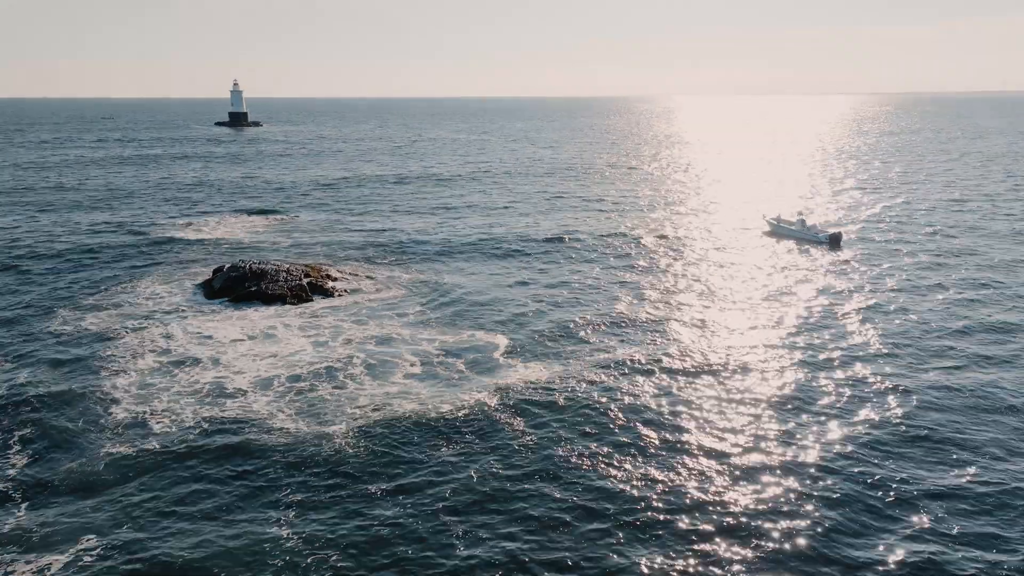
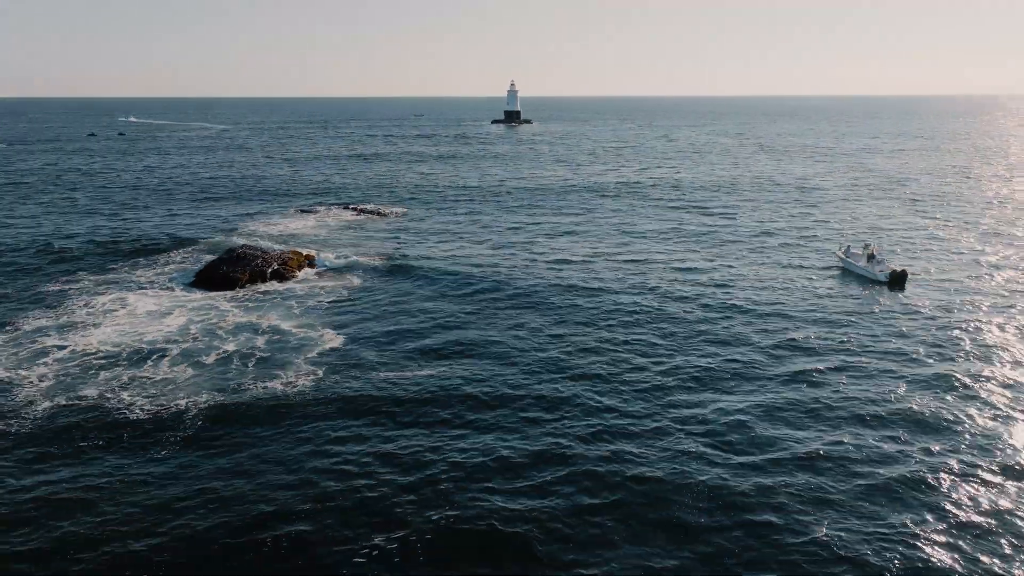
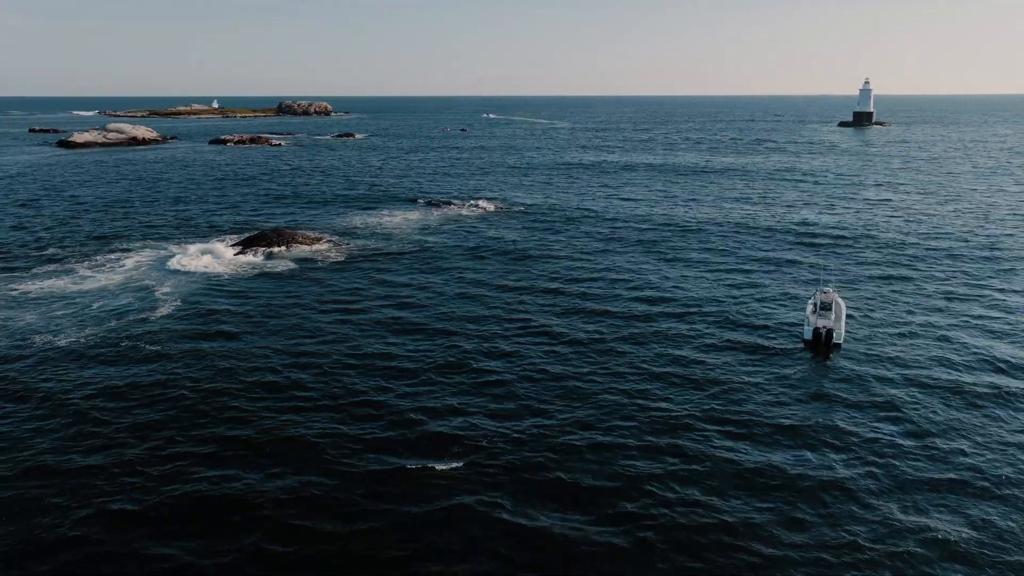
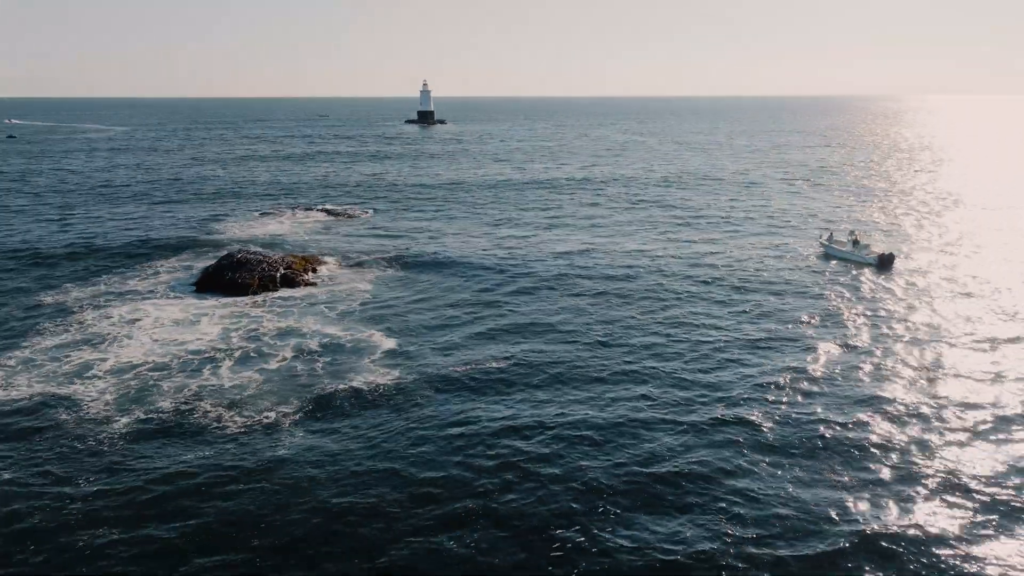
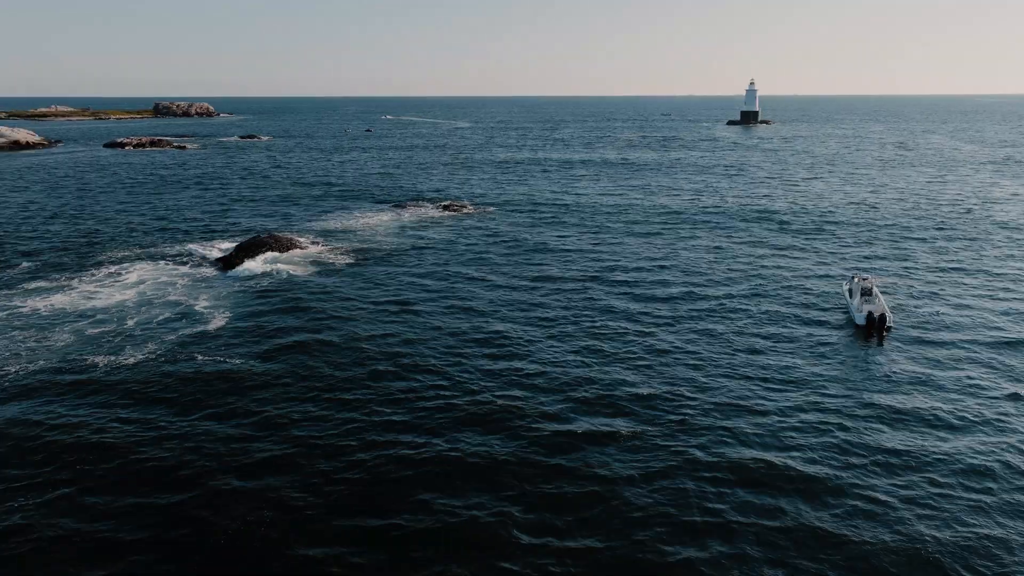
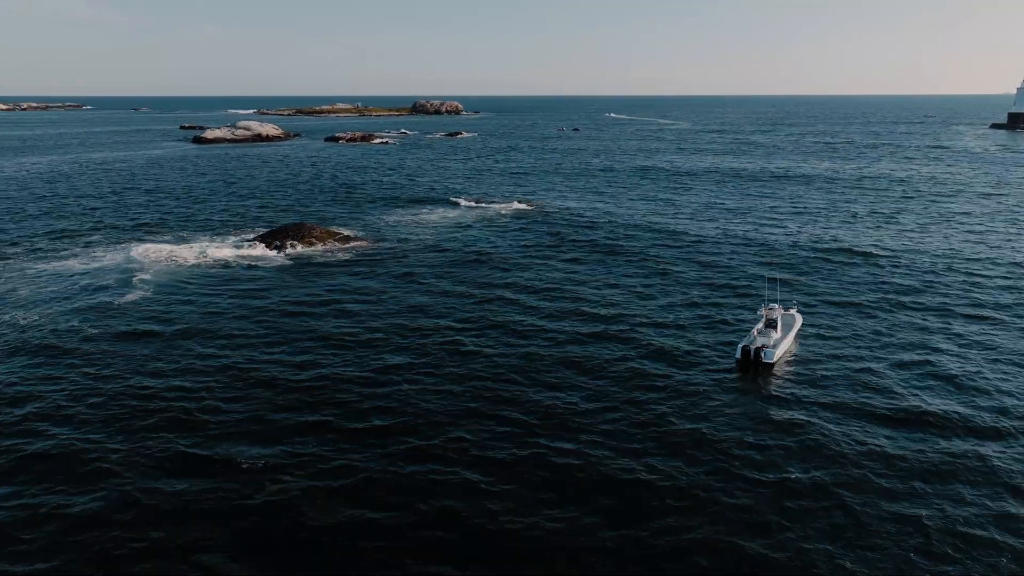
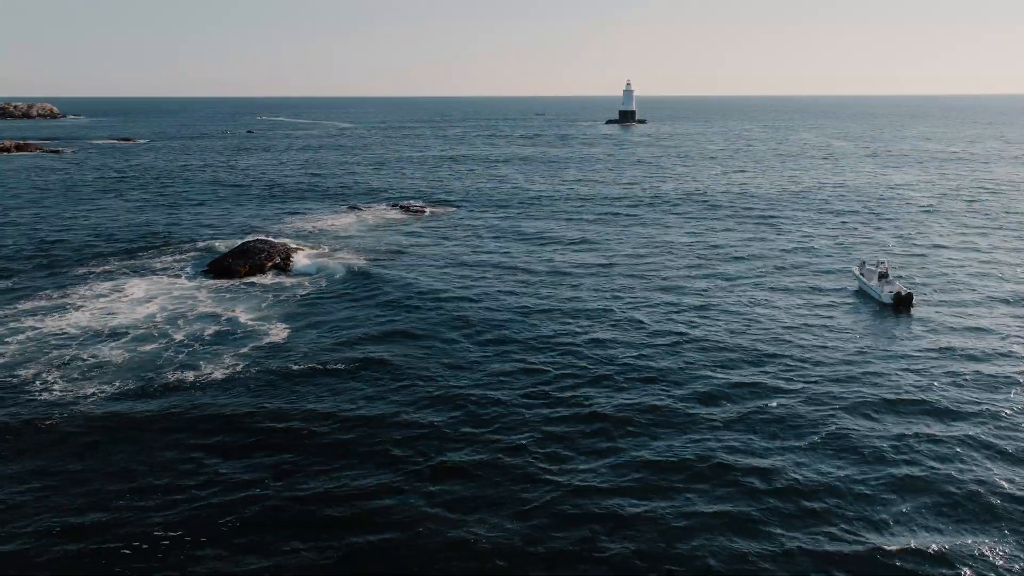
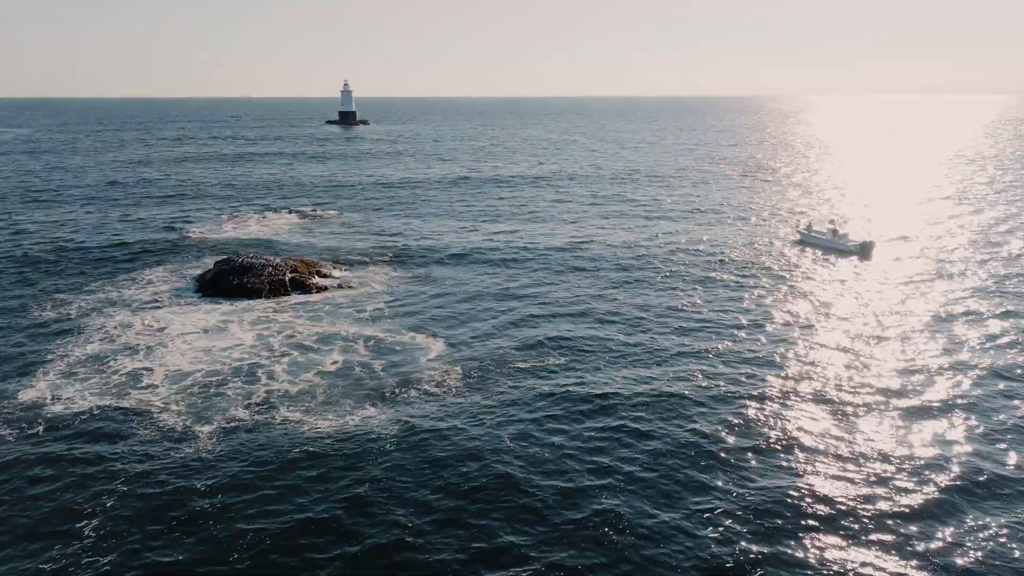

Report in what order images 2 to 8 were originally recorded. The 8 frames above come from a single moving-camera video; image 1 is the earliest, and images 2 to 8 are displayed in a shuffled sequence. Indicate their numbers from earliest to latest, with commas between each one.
8, 4, 2, 7, 5, 3, 6
